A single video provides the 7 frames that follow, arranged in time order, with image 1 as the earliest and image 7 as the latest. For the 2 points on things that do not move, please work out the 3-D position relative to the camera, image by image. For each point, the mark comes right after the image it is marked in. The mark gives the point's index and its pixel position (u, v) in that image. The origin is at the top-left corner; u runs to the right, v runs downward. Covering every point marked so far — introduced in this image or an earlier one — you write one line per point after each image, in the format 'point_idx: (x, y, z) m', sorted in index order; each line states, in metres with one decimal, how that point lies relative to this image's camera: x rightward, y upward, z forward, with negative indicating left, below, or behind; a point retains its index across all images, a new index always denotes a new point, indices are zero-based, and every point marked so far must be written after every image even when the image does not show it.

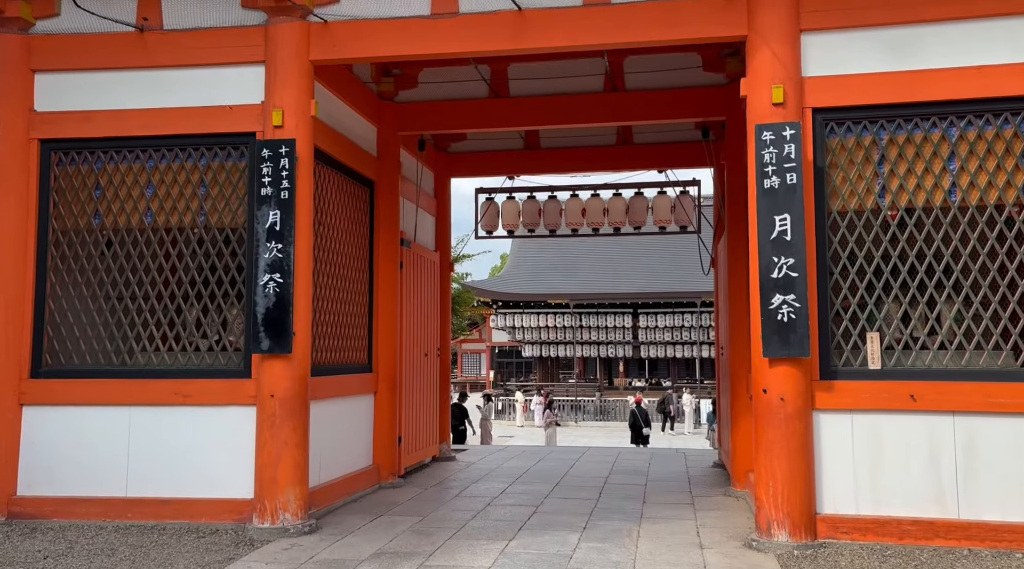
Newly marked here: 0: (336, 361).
0: (-1.4, -0.6, +7.4) m
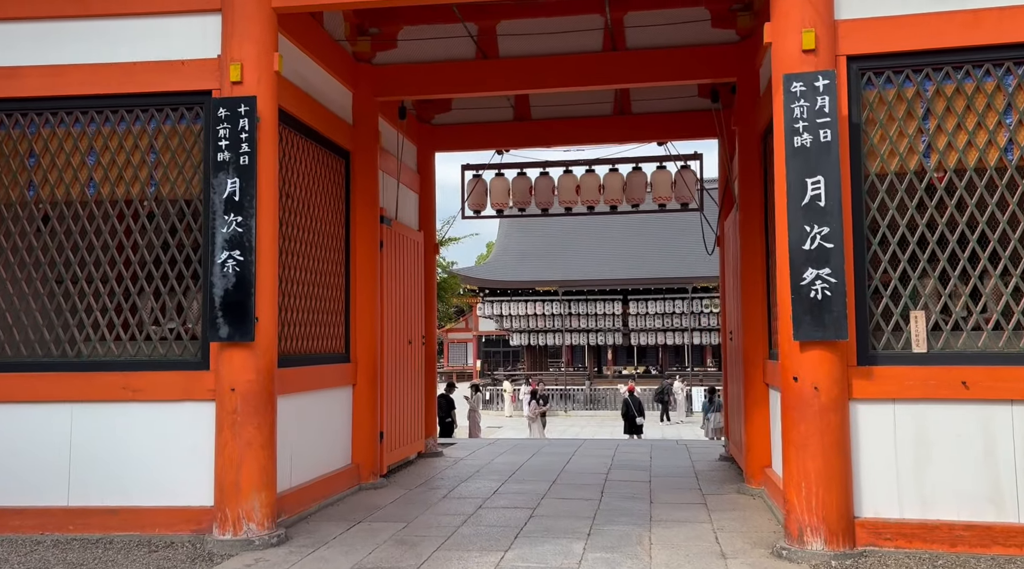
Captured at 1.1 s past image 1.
0: (-1.5, -0.5, +6.6) m
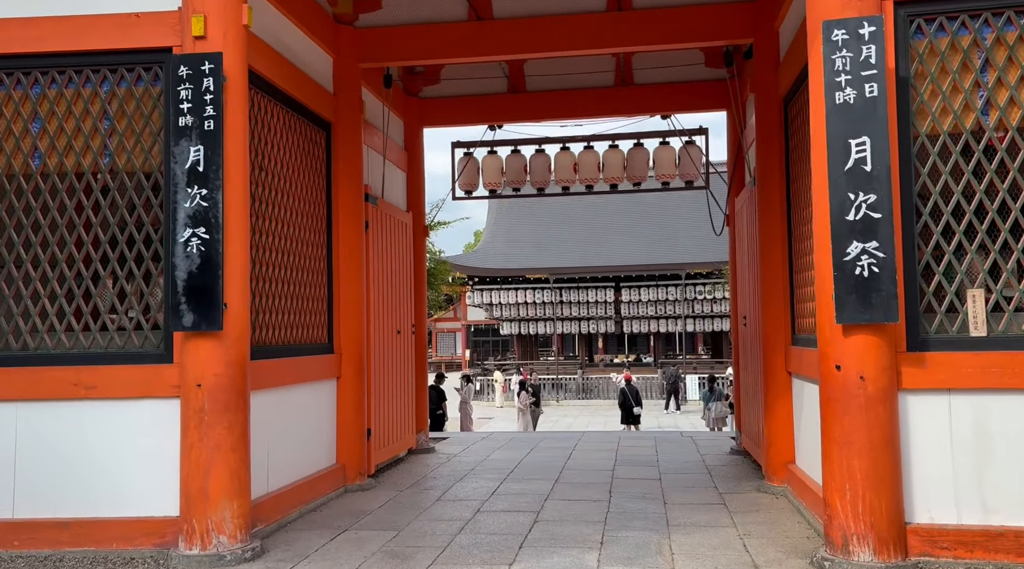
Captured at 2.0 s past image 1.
0: (-1.5, -0.4, +6.0) m
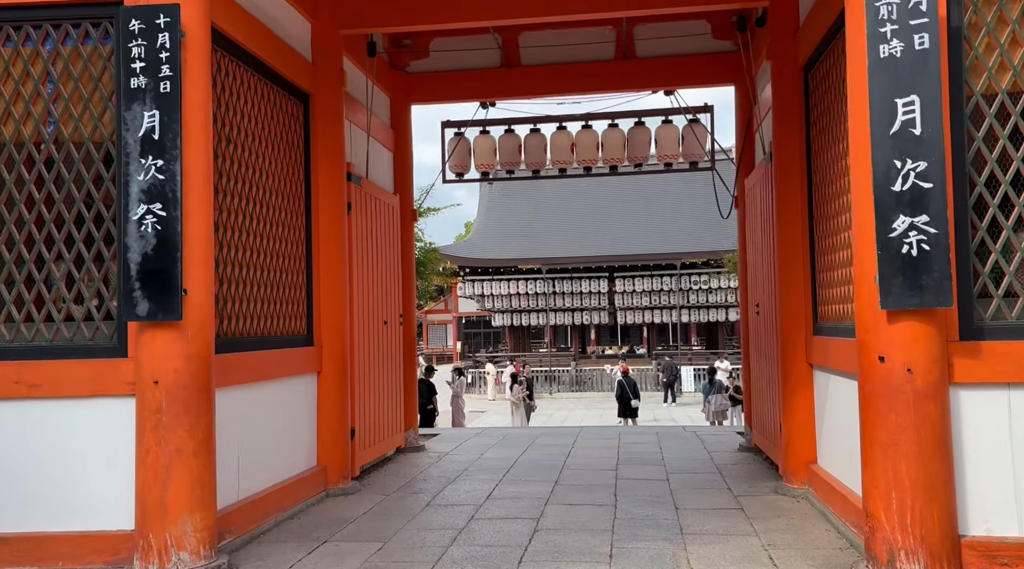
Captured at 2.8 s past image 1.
0: (-1.5, -0.3, +5.4) m
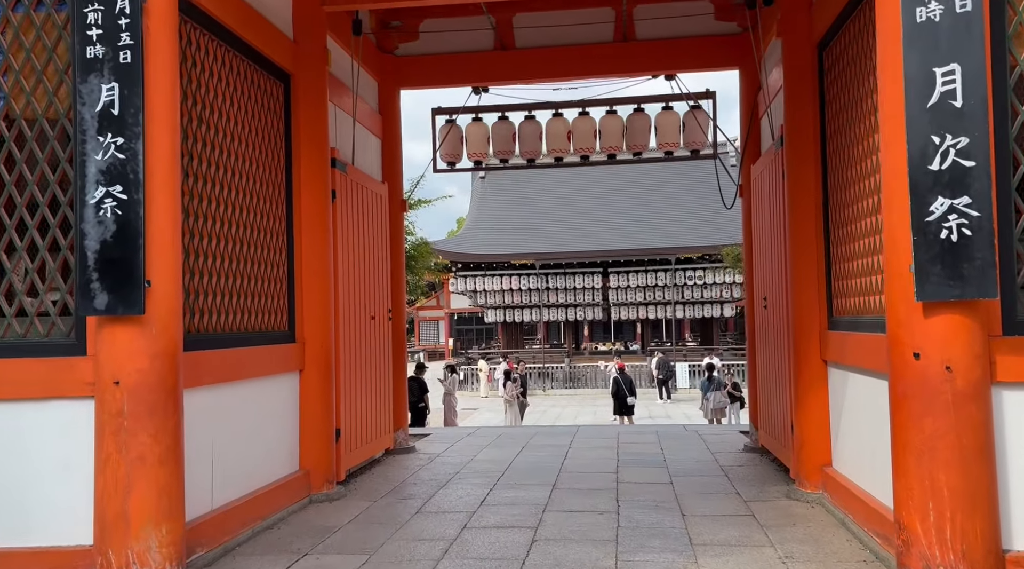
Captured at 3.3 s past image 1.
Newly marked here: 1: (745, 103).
0: (-1.5, -0.2, +5.1) m
1: (+2.0, +1.5, +7.7) m
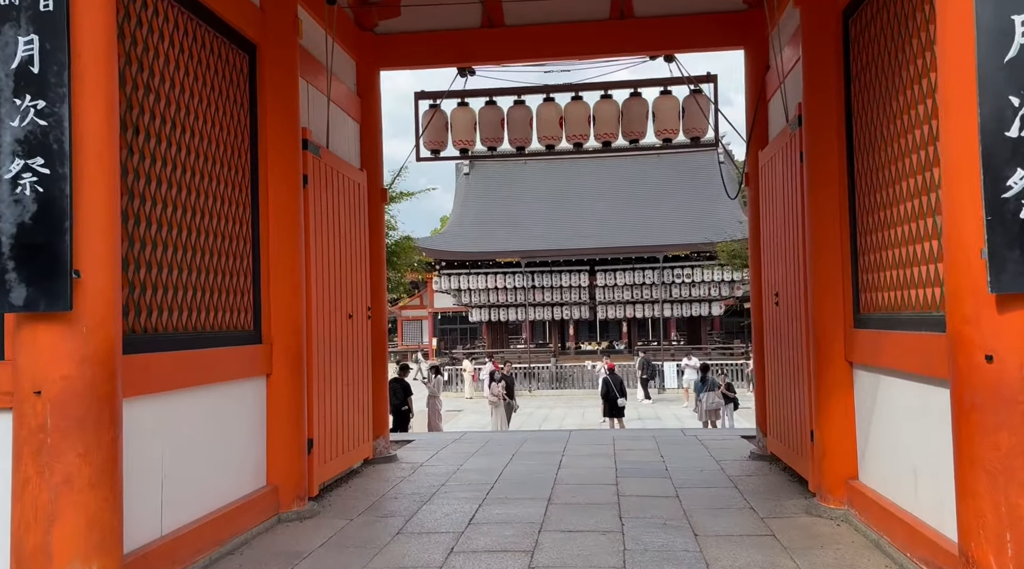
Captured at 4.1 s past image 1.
0: (-1.6, -0.2, +4.5) m
1: (+1.9, +1.6, +7.2) m
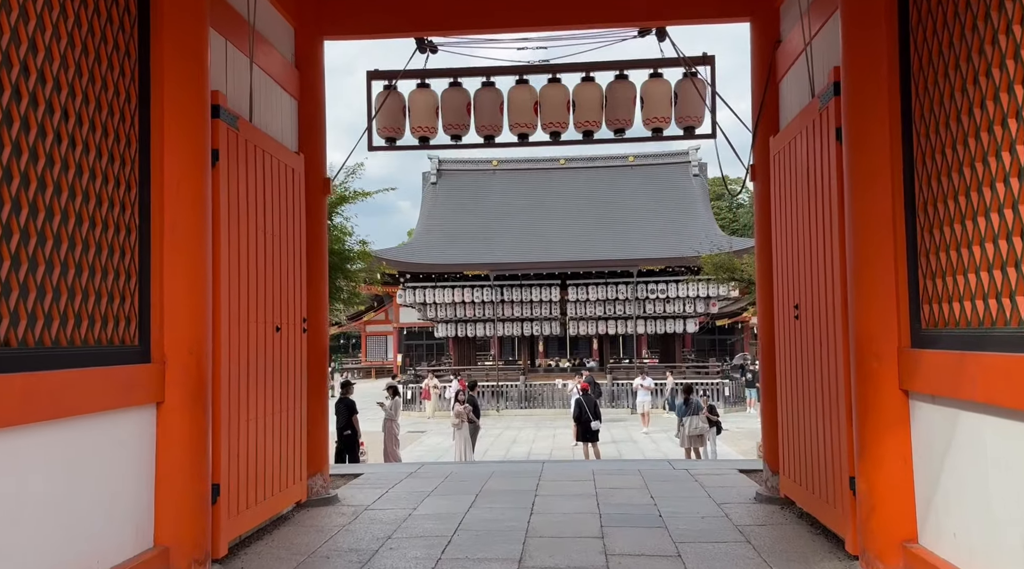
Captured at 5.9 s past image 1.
0: (-1.7, -0.2, +3.3) m
1: (+1.7, +1.5, +6.1) m
